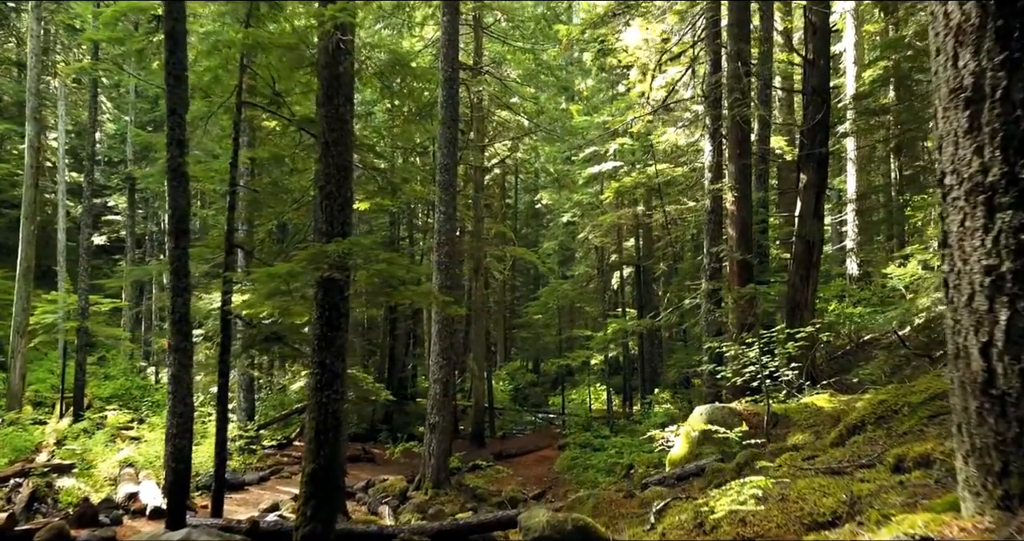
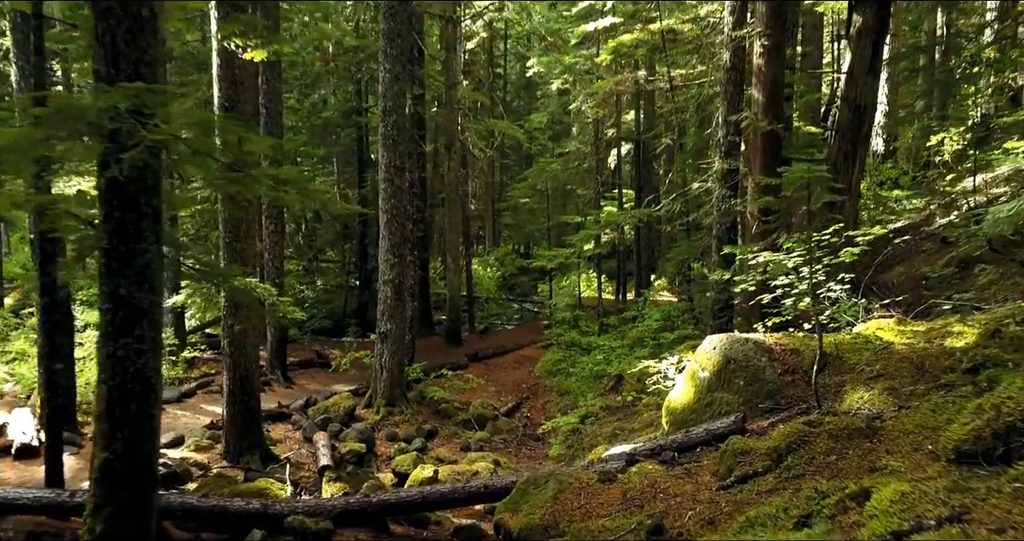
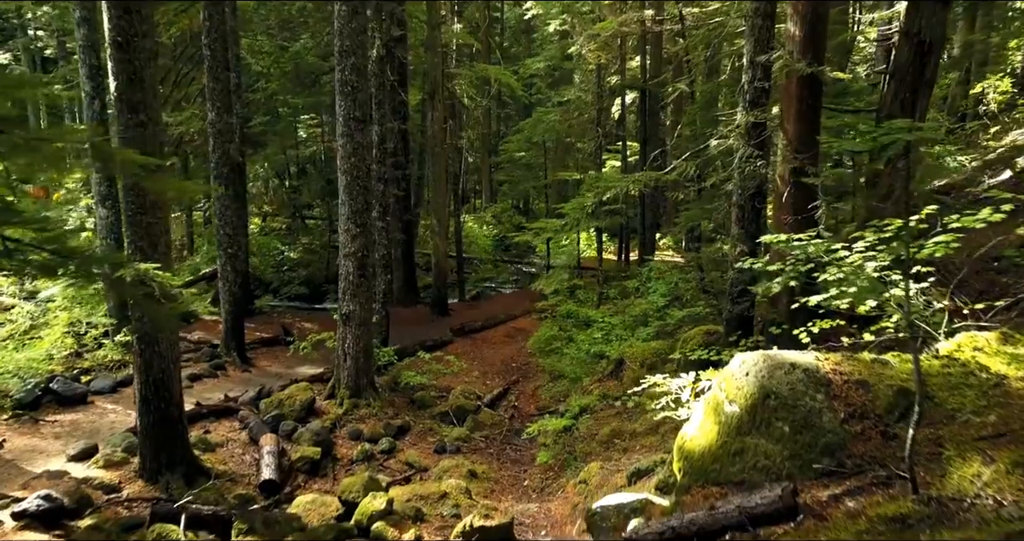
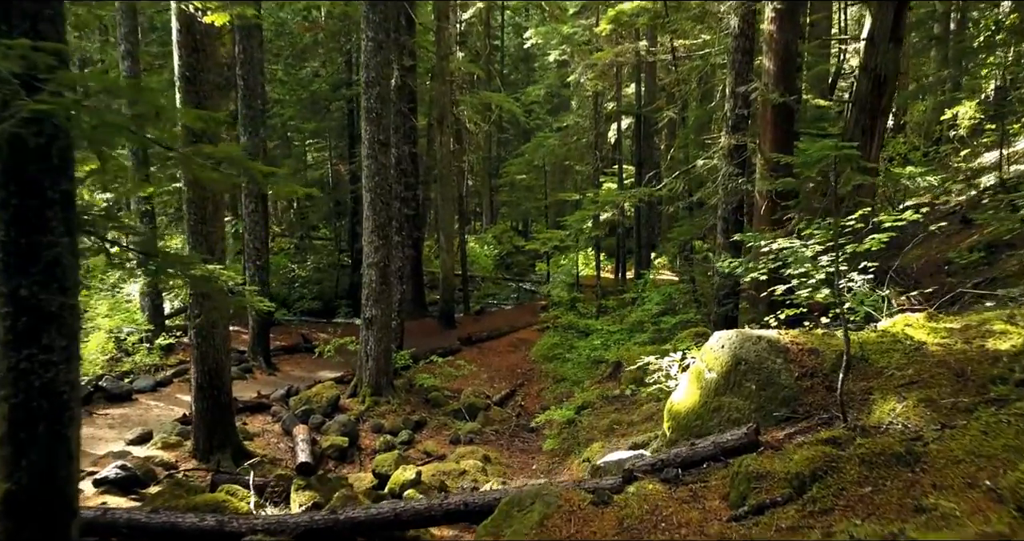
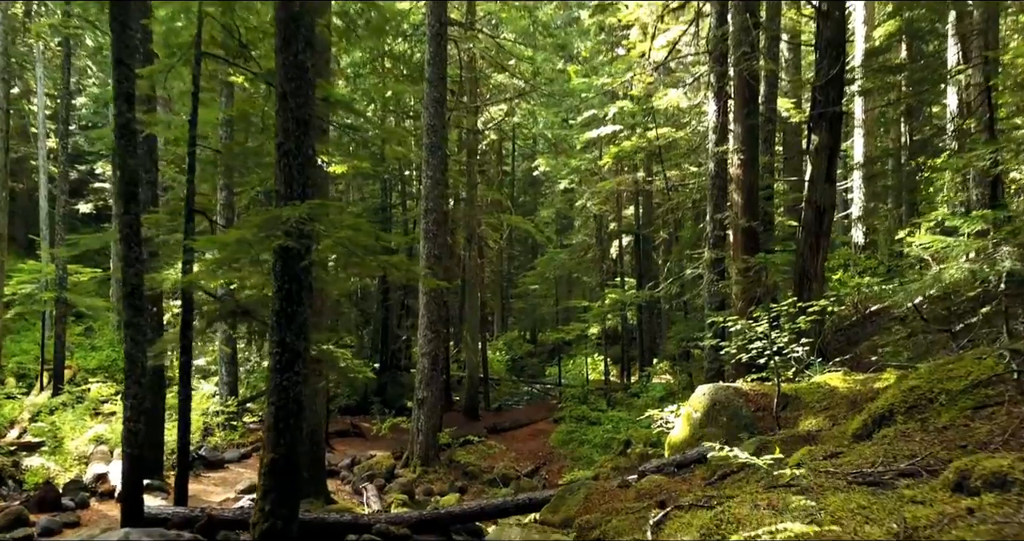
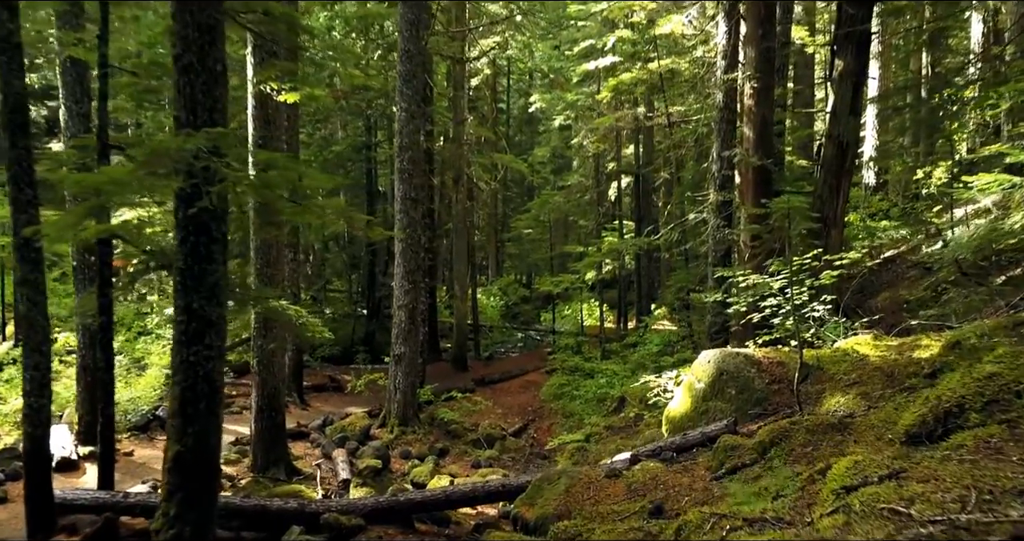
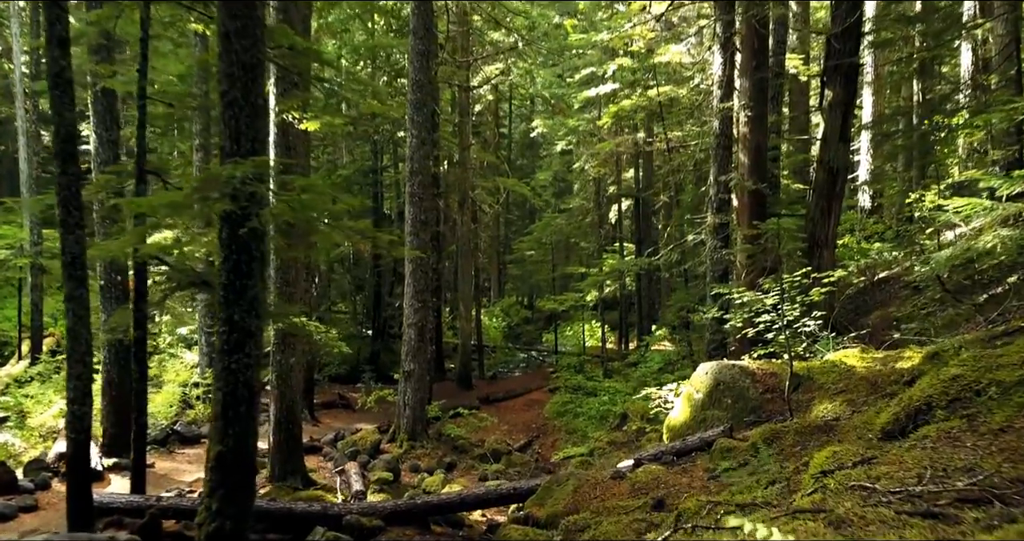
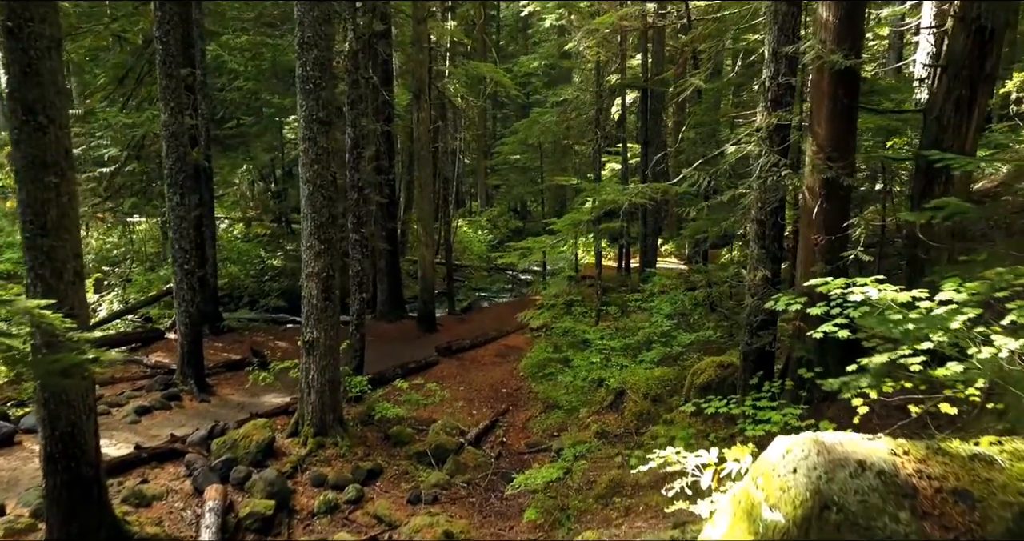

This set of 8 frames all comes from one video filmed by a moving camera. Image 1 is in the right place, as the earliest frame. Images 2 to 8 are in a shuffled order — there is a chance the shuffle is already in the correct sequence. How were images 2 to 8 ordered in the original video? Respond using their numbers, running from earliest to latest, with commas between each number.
5, 7, 6, 2, 4, 3, 8
